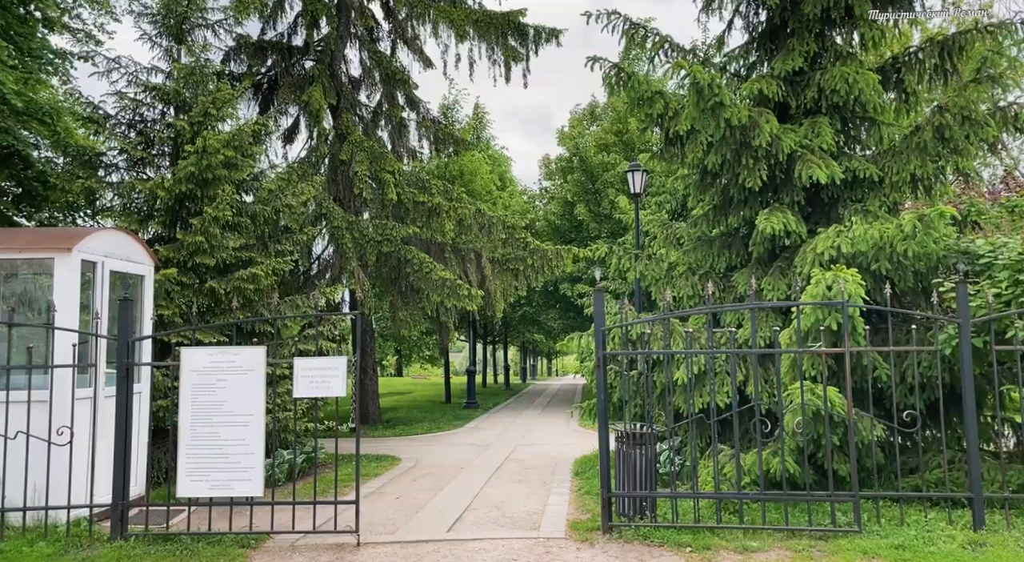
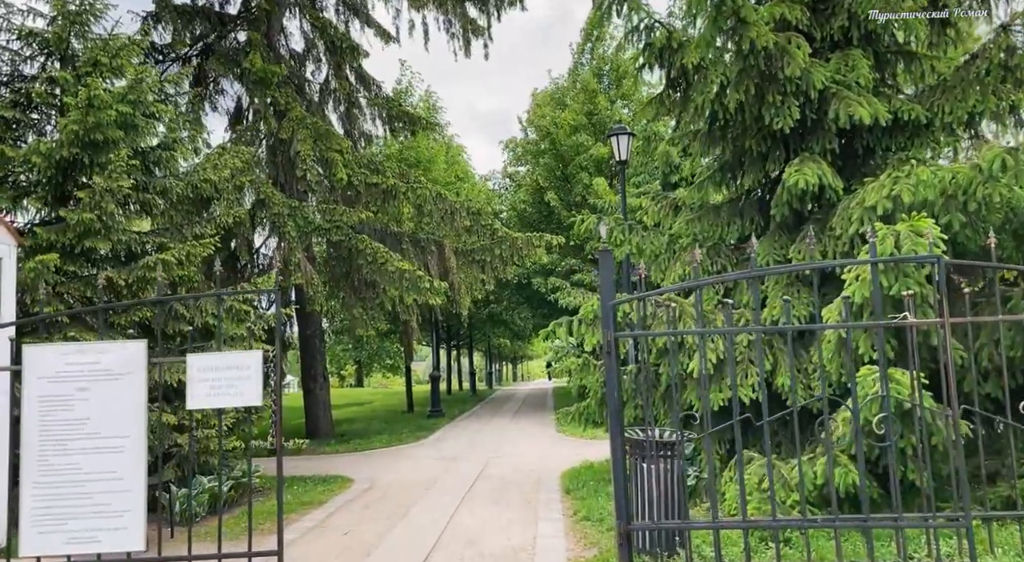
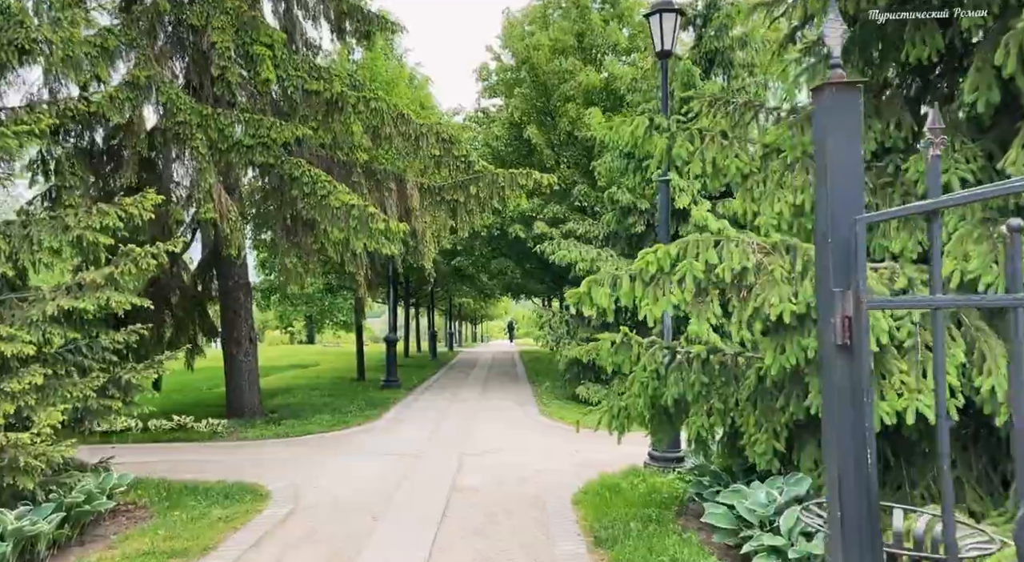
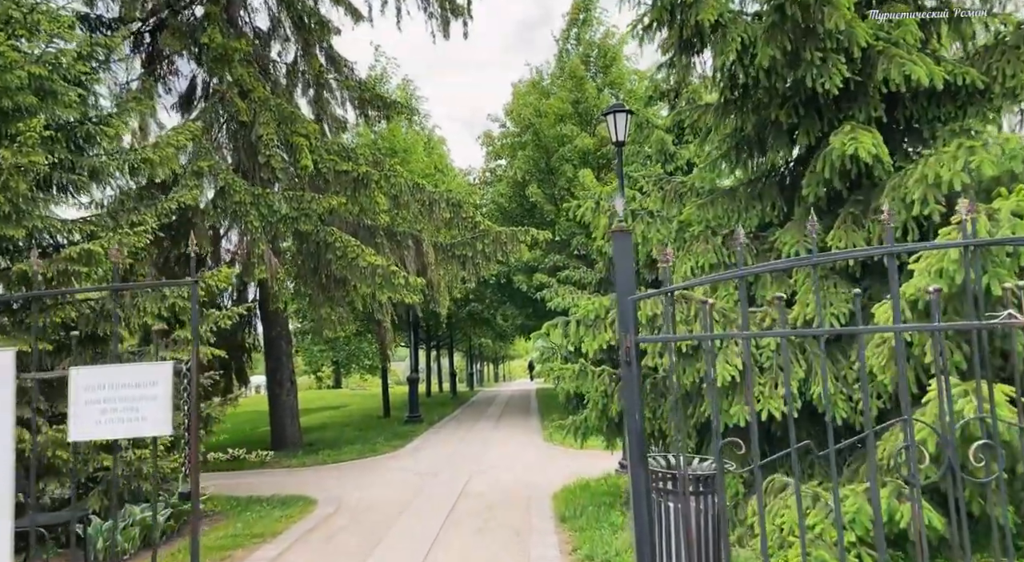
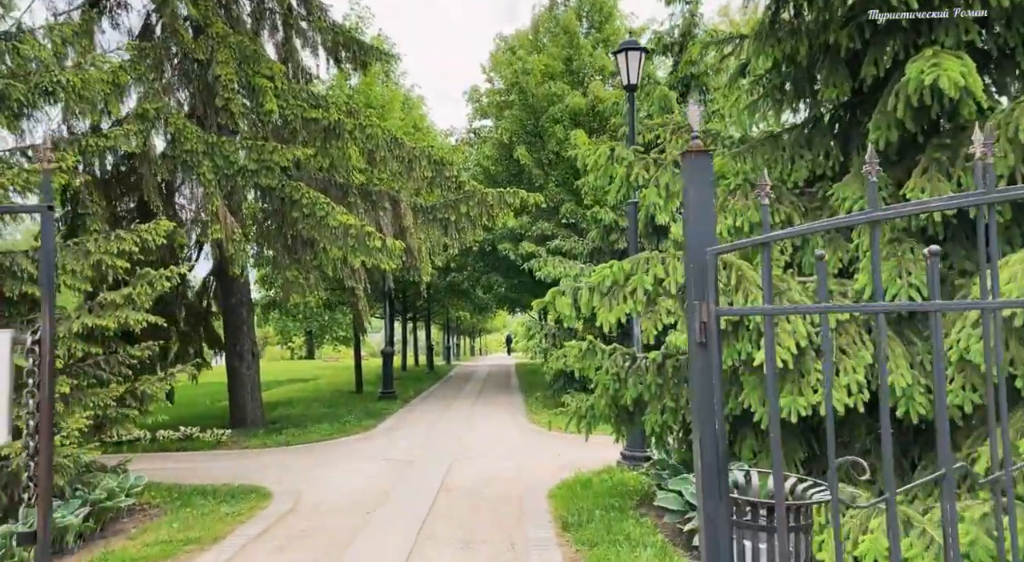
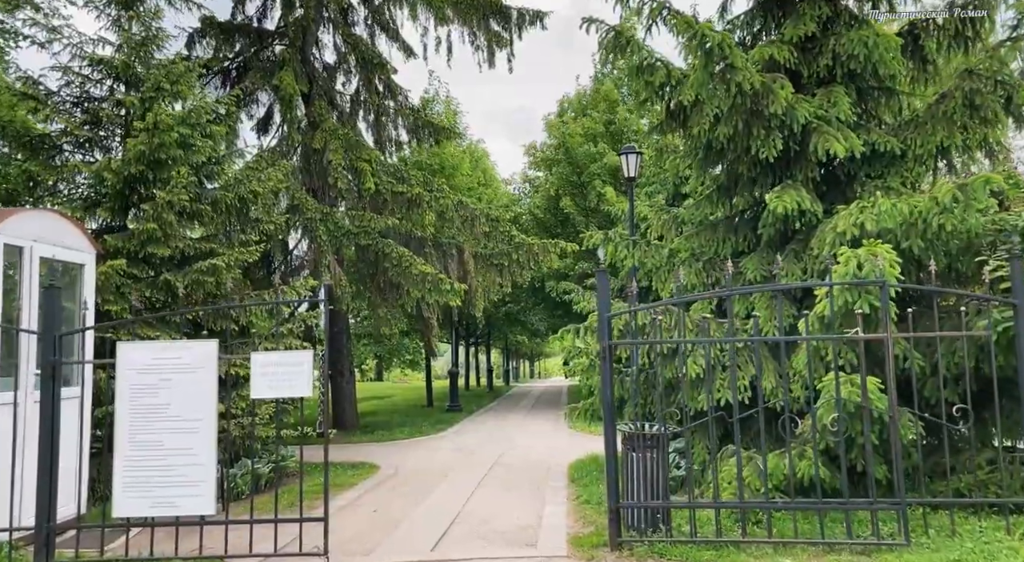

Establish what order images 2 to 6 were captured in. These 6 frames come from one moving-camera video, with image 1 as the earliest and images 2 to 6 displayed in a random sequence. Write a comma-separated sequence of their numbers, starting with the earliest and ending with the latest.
6, 2, 4, 5, 3
